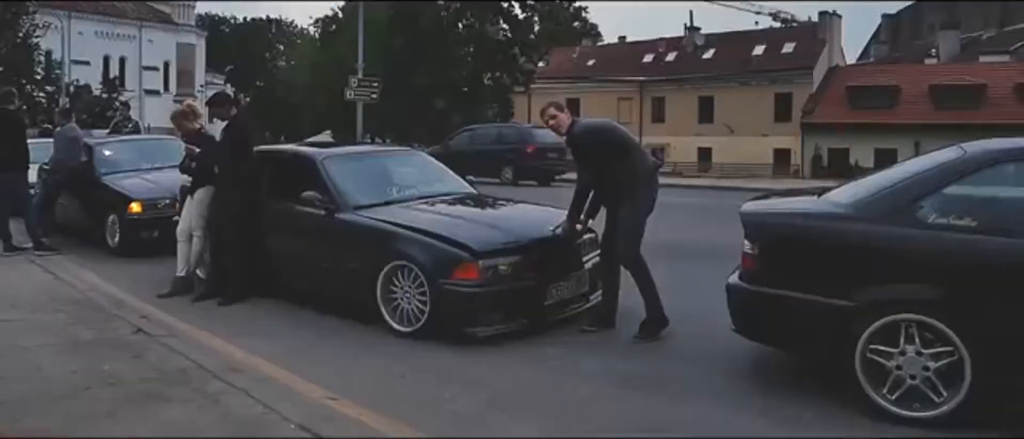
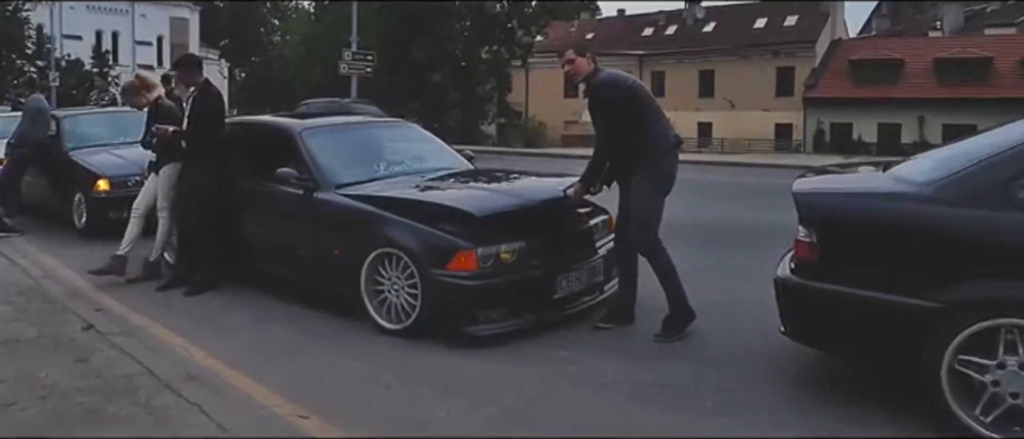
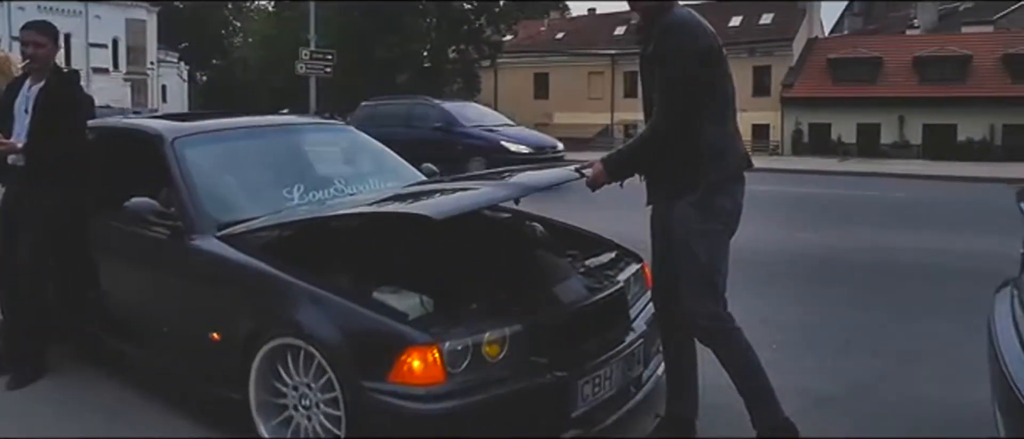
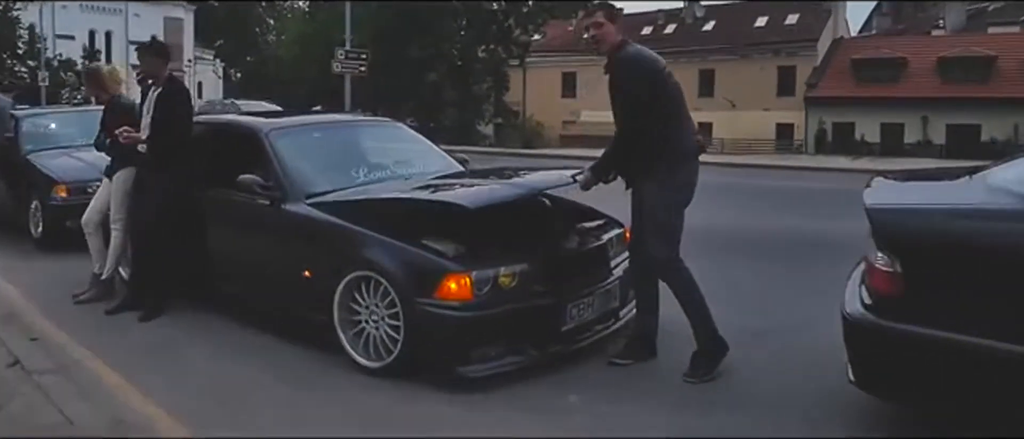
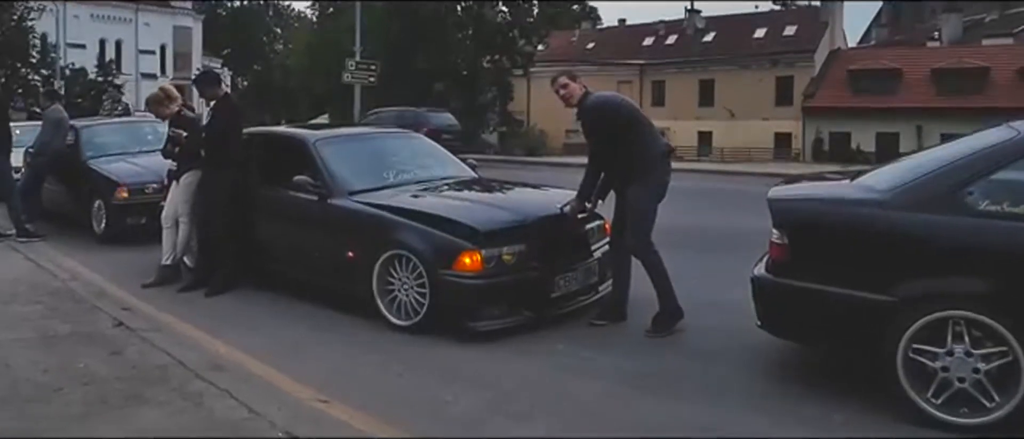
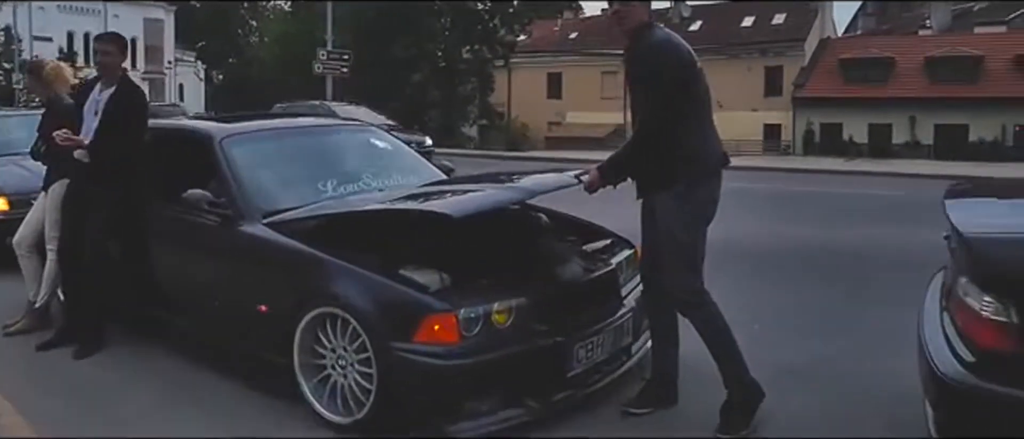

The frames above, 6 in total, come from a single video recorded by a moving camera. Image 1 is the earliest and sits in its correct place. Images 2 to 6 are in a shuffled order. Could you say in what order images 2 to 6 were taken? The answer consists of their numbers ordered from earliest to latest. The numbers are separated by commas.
5, 2, 4, 6, 3
